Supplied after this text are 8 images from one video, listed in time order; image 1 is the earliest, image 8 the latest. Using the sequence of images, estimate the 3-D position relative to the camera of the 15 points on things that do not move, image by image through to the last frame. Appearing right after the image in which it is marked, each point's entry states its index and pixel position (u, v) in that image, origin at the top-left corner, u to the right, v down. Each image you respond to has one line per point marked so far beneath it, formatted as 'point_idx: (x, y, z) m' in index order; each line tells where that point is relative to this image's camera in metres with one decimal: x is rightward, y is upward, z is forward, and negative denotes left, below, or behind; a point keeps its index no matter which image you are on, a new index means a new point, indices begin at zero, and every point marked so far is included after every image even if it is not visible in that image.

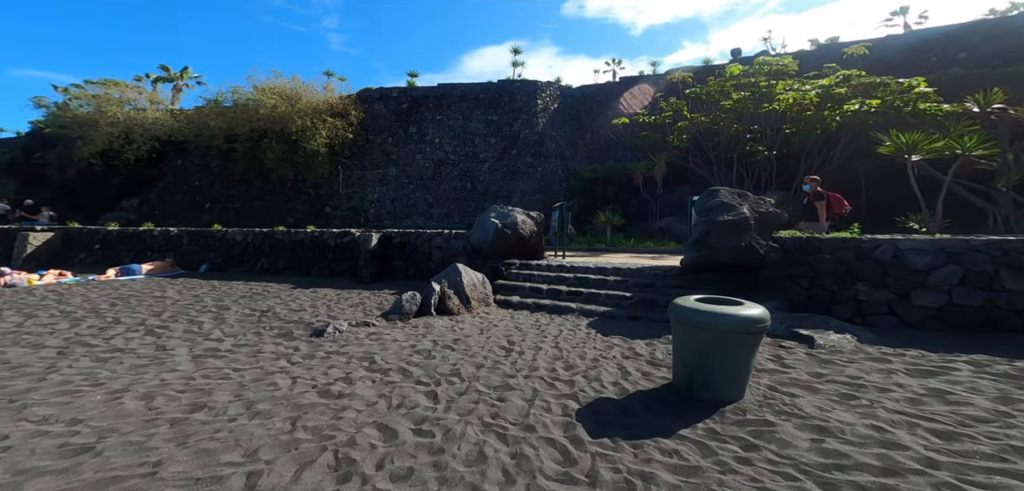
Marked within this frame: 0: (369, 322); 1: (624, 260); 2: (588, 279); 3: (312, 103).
0: (-1.9, -1.0, +6.0) m
1: (+2.6, -0.4, +10.3) m
2: (+1.4, -0.6, +8.4) m
3: (-8.3, +5.8, +18.8) m
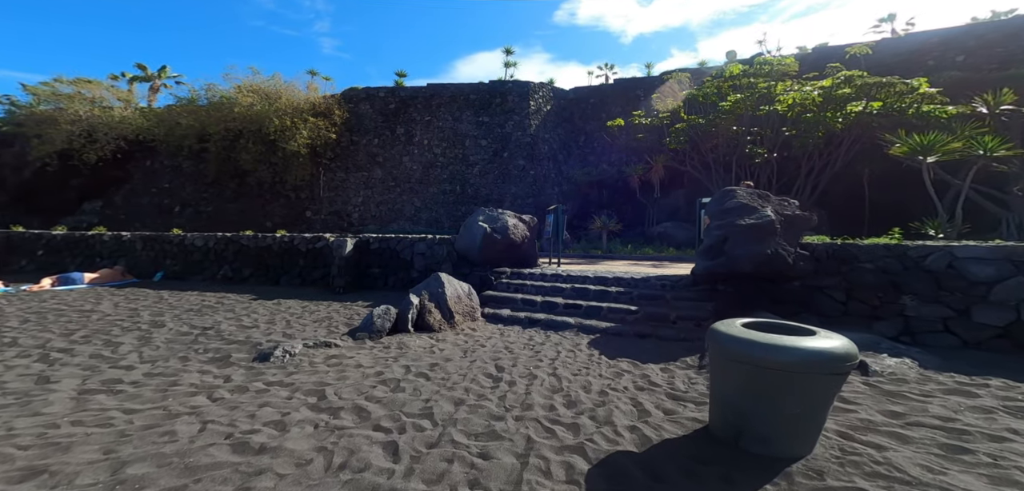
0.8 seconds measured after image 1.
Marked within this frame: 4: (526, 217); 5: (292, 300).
0: (-2.0, -1.1, +5.0) m
1: (+2.4, -0.5, +9.4) m
2: (+1.3, -0.7, +7.5) m
3: (-8.6, +5.5, +17.8) m
4: (+0.3, +0.5, +9.1) m
5: (-3.7, -0.9, +7.7) m
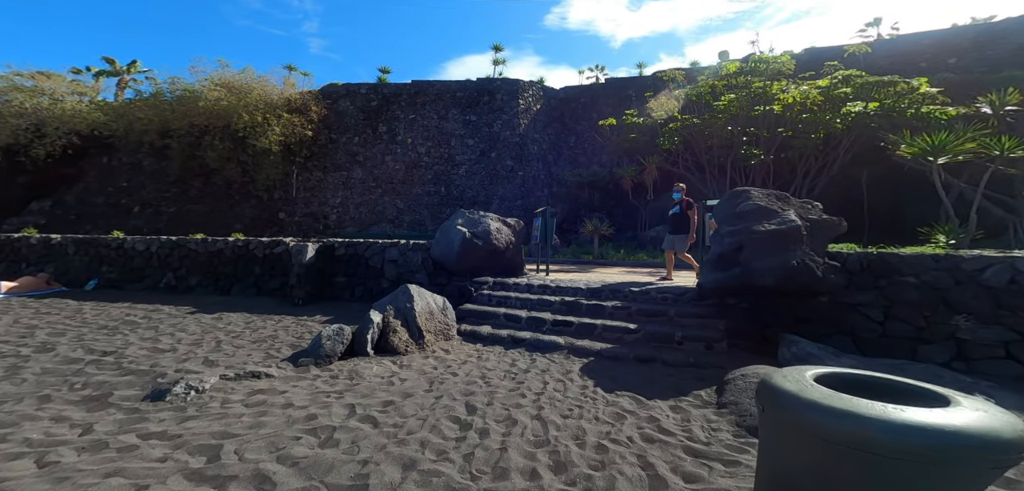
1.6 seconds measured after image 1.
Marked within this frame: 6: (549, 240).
0: (-2.2, -1.1, +4.0) m
1: (+2.1, -0.6, +8.5) m
2: (+1.0, -0.8, +6.6) m
3: (-9.1, +5.4, +16.7) m
4: (0.0, +0.4, +8.2) m
5: (-4.0, -1.0, +6.7) m
6: (+0.8, +0.1, +9.4) m
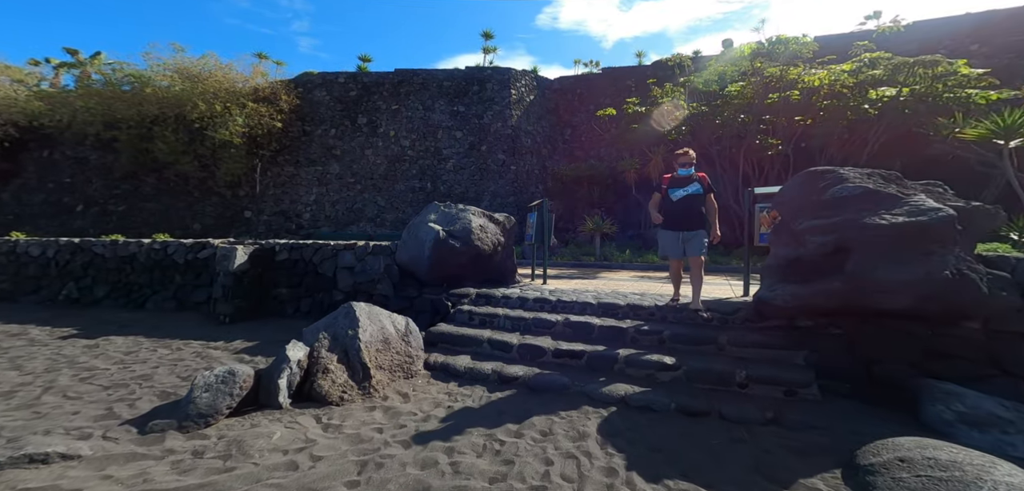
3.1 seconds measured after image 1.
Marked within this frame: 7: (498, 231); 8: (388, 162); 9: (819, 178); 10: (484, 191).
0: (-2.3, -1.2, +2.3) m
1: (+1.9, -0.6, +6.8) m
2: (+0.9, -0.9, +4.9) m
3: (-9.4, +5.3, +14.9) m
4: (-0.2, +0.4, +6.5) m
5: (-4.2, -1.0, +5.0) m
6: (+0.6, +0.1, +7.7) m
7: (-0.2, +0.2, +6.3) m
8: (-4.7, +3.2, +17.4) m
9: (+2.6, +0.6, +3.8) m
10: (-1.1, +2.1, +17.5) m
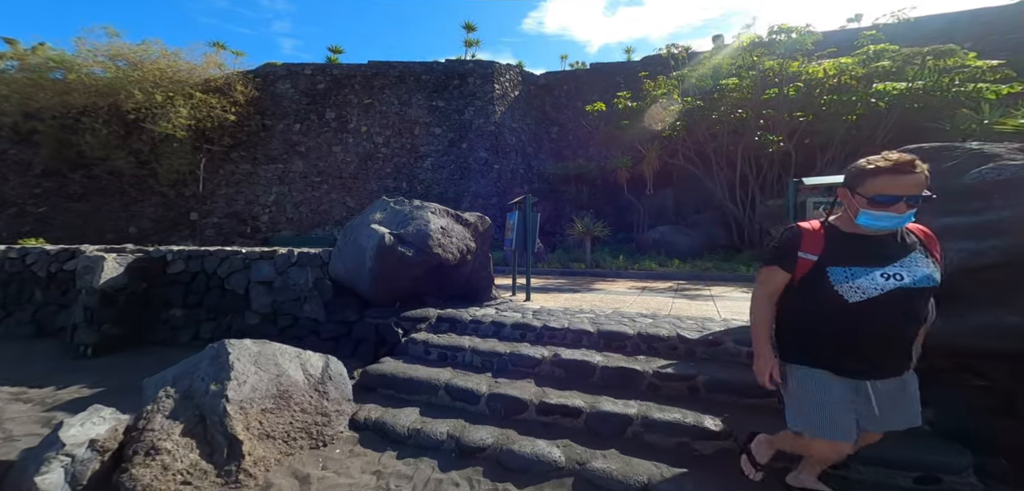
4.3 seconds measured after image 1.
0: (-2.5, -1.2, +0.8) m
1: (+1.6, -0.7, +5.5) m
2: (+0.6, -0.9, +3.5) m
3: (-10.0, +5.1, +13.2) m
4: (-0.5, +0.3, +5.0) m
5: (-4.4, -1.1, +3.4) m
6: (+0.2, 0.0, +6.3) m
7: (-0.5, +0.1, +4.9) m
8: (-5.4, +3.0, +15.8) m
9: (+2.4, +0.5, +2.5) m
10: (-1.7, +1.9, +16.1) m
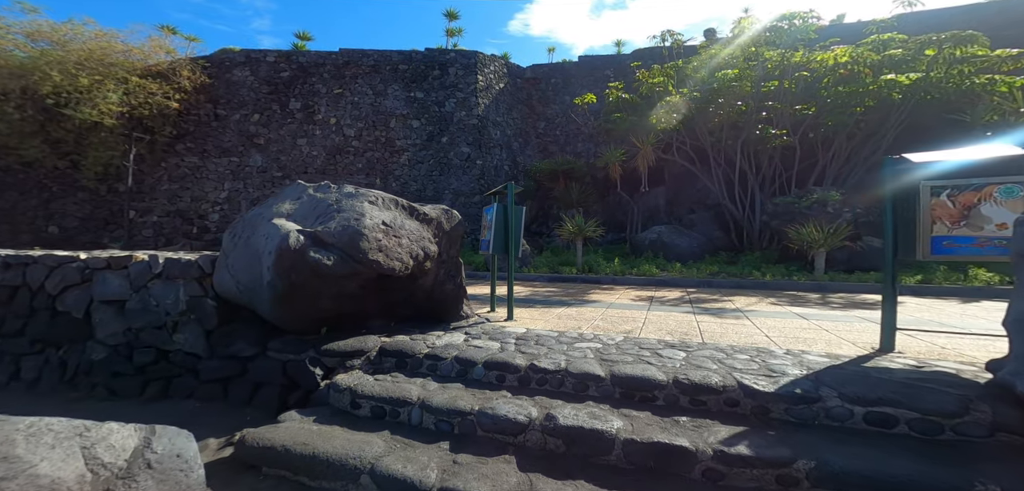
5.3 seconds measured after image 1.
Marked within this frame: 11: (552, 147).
0: (-2.6, -1.2, -0.6) m
1: (+1.4, -0.7, +4.1) m
2: (+0.5, -0.9, +2.1) m
3: (-10.5, +5.1, +11.6) m
4: (-0.7, +0.3, +3.7) m
5: (-4.6, -1.1, +1.9) m
6: (0.0, 0.0, +4.9) m
7: (-0.7, +0.1, +3.5) m
8: (-5.9, +2.9, +14.3) m
9: (+2.2, +0.5, +1.2) m
10: (-2.3, +1.8, +14.7) m
11: (+1.6, +3.9, +18.0) m
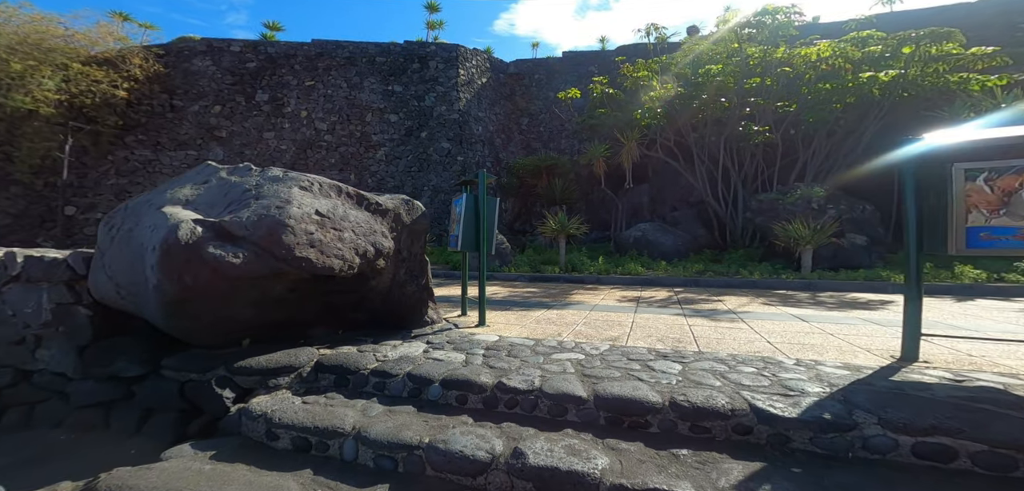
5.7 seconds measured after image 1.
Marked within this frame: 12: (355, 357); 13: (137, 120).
0: (-2.6, -1.2, -1.2) m
1: (+1.2, -0.7, +3.7) m
2: (+0.3, -0.9, +1.7) m
3: (-11.0, +5.1, +10.7) m
4: (-0.9, +0.3, +3.2) m
5: (-4.7, -1.1, +1.2) m
6: (-0.3, 0.0, +4.4) m
7: (-0.9, +0.1, +3.0) m
8: (-6.5, +2.9, +13.6) m
9: (+2.1, +0.6, +0.8) m
10: (-2.9, +1.9, +14.1) m
11: (+0.8, +4.0, +17.5) m
12: (-0.9, -0.7, +2.6) m
13: (-10.1, +3.4, +12.3) m
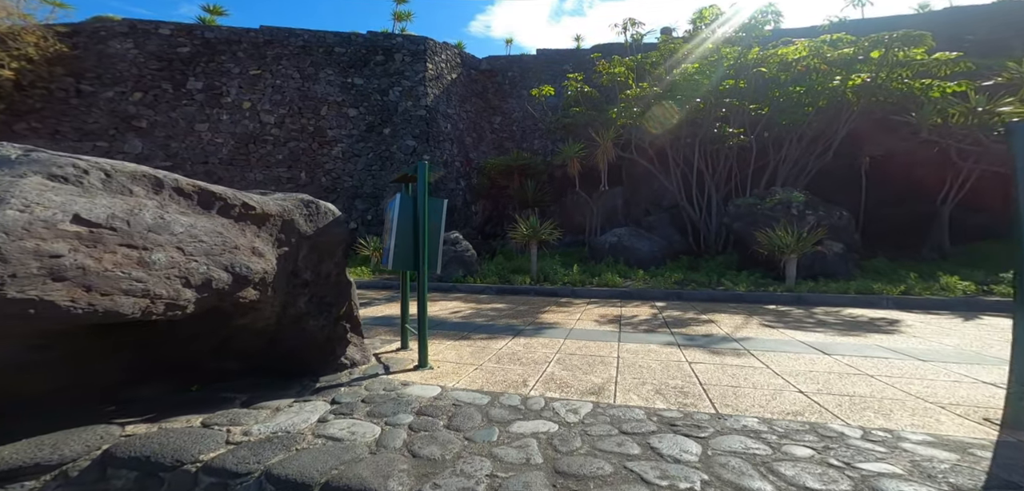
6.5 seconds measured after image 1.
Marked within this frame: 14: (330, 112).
0: (-2.6, -1.2, -2.3) m
1: (+0.9, -0.8, +2.9) m
2: (+0.1, -1.0, +0.8) m
3: (-11.7, +4.9, +9.1) m
4: (-1.2, +0.2, +2.2) m
5: (-4.8, -1.2, 0.0) m
6: (-0.6, -0.1, +3.5) m
7: (-1.2, 0.0, +2.0) m
8: (-7.5, +2.8, +12.2) m
9: (+2.0, +0.5, 0.0) m
10: (-3.9, +1.7, +13.0) m
11: (-0.4, +3.8, +16.6) m
12: (-1.1, -0.7, +1.6) m
13: (-11.0, +3.3, +10.7) m
14: (-5.5, +3.9, +12.8) m
